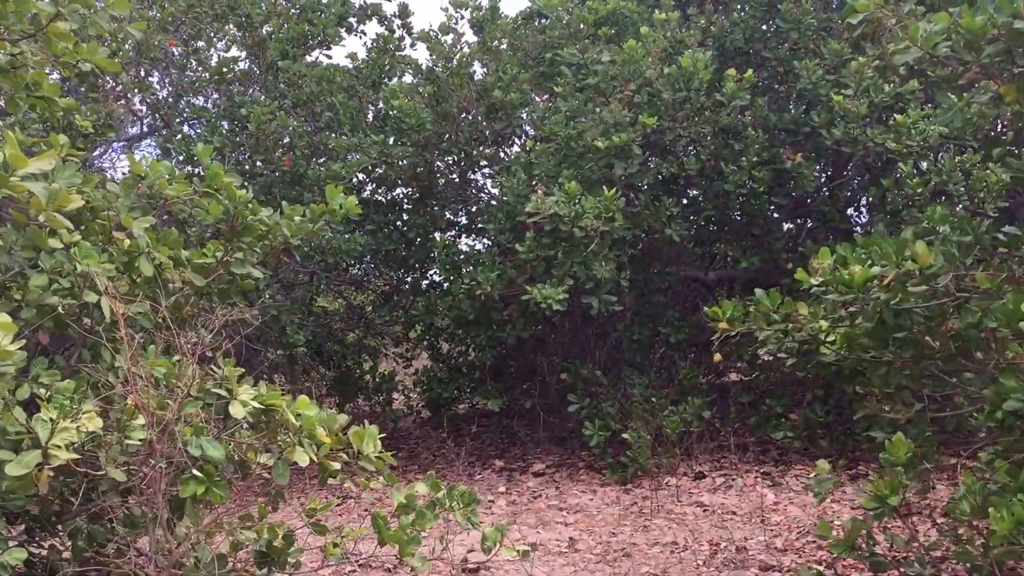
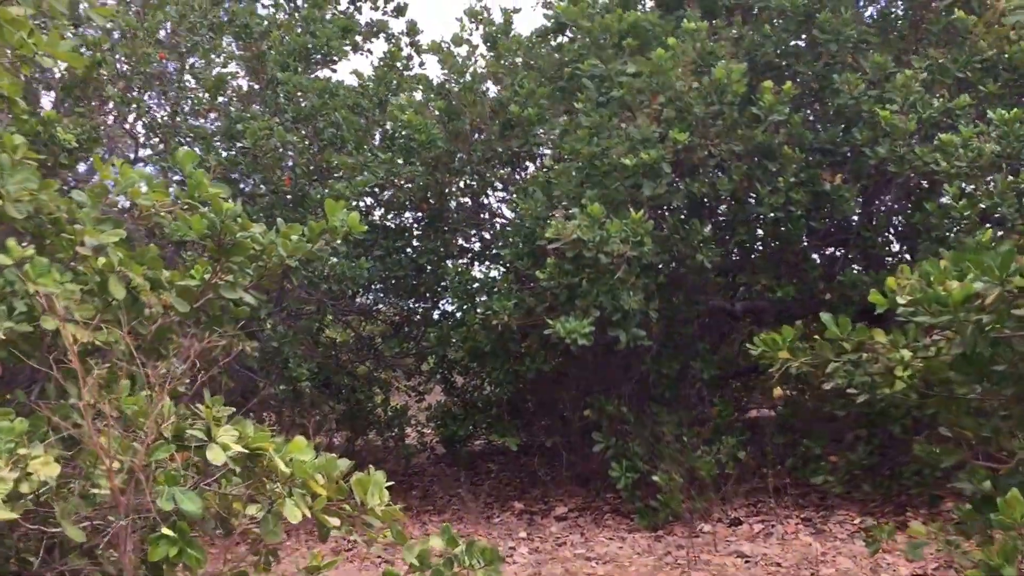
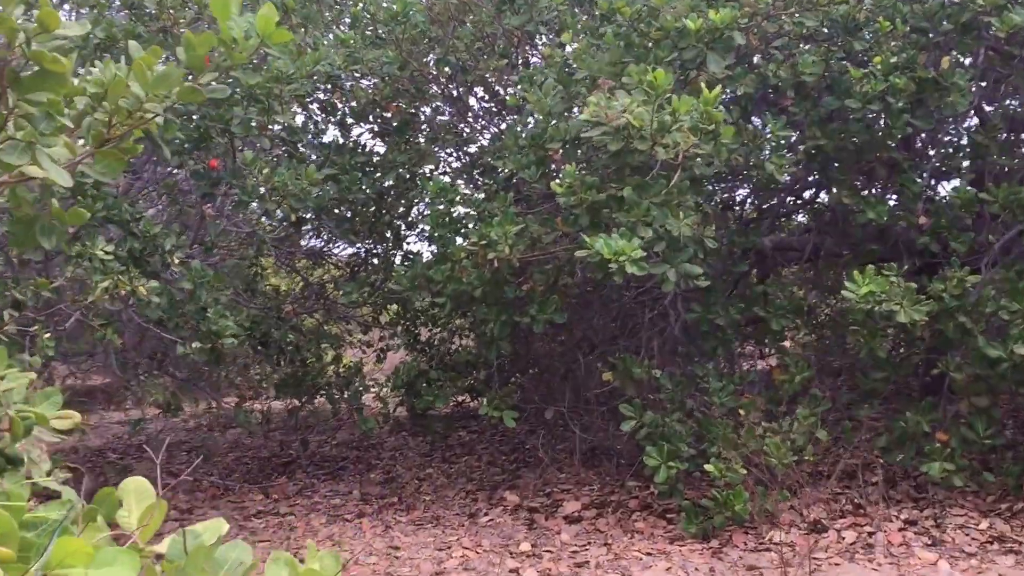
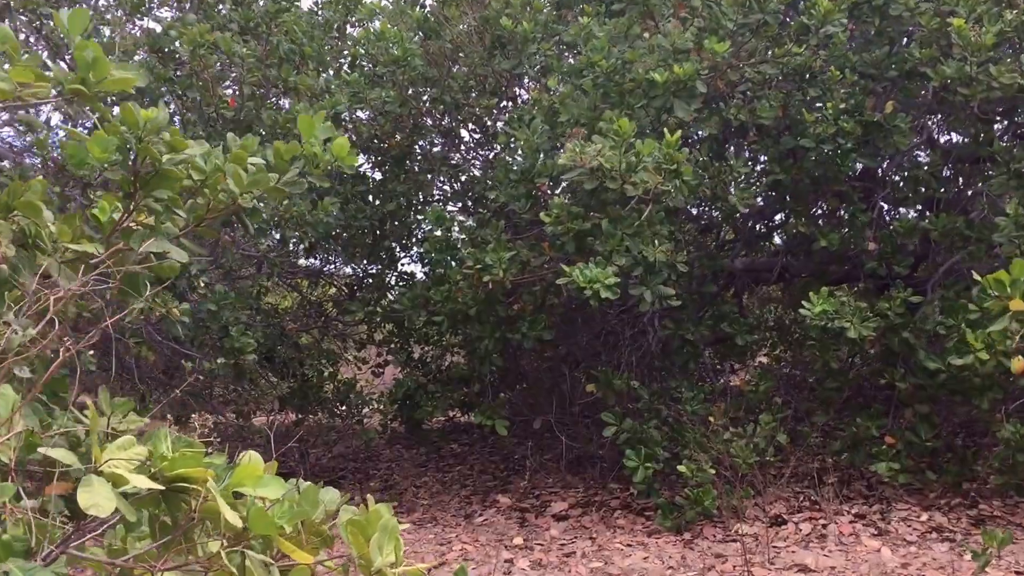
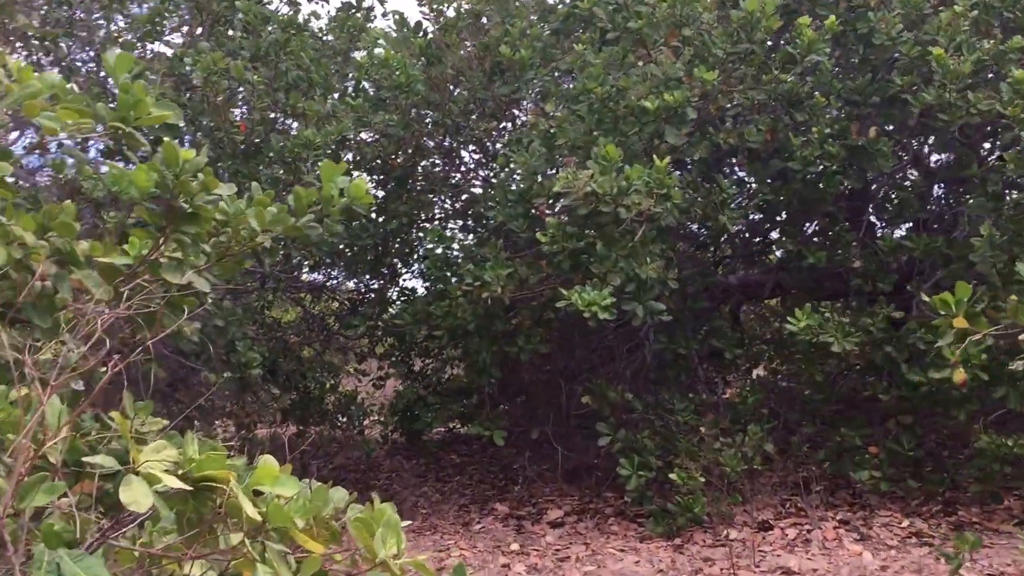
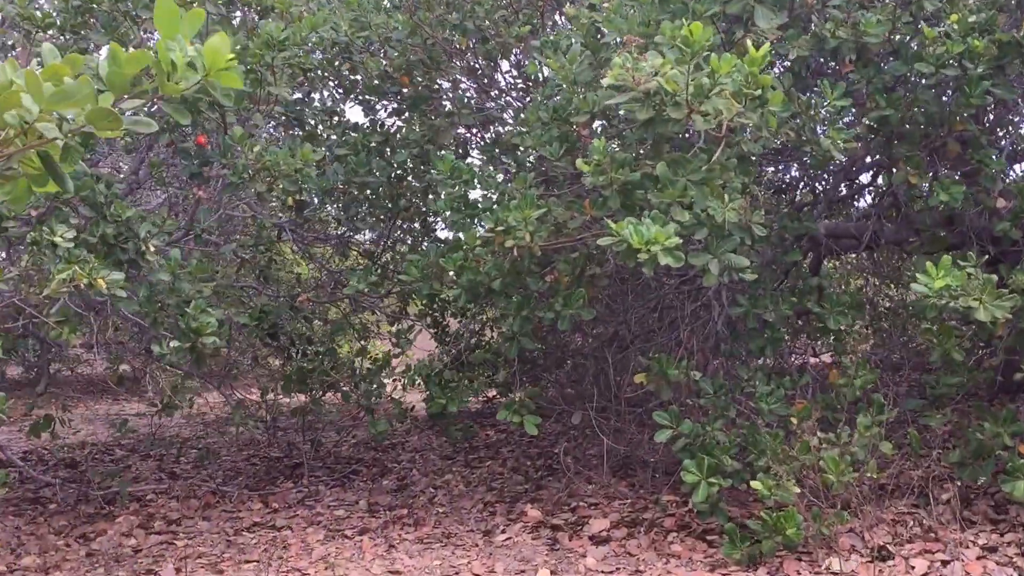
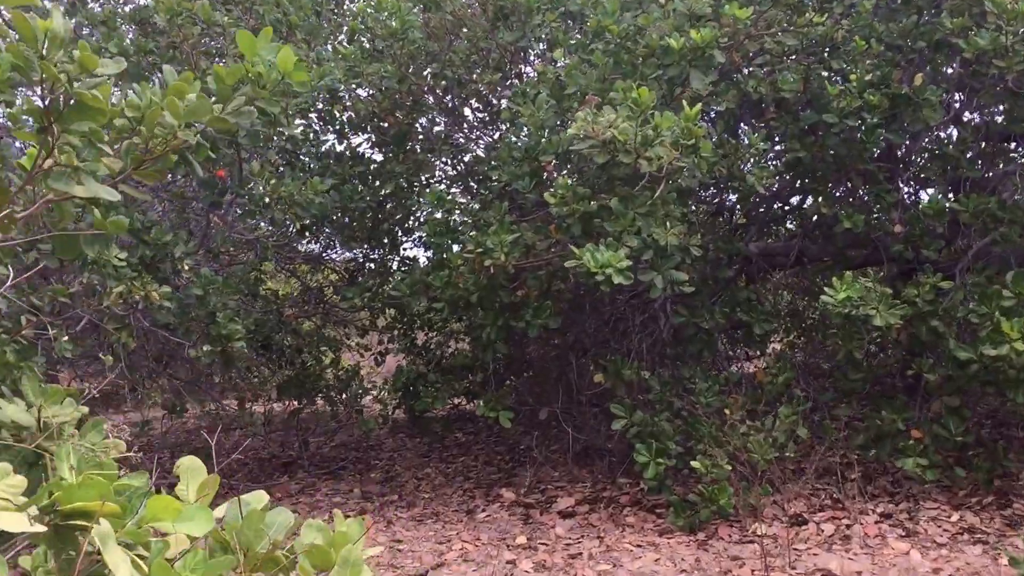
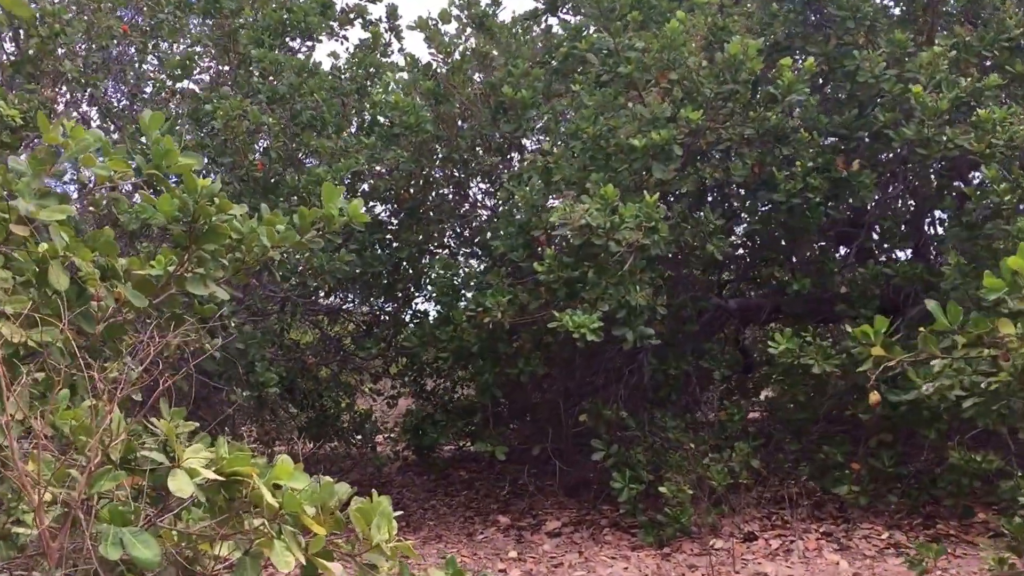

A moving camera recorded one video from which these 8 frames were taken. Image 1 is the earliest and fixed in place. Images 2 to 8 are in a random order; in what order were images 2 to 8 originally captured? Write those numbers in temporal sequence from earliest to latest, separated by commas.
2, 8, 5, 4, 7, 3, 6
